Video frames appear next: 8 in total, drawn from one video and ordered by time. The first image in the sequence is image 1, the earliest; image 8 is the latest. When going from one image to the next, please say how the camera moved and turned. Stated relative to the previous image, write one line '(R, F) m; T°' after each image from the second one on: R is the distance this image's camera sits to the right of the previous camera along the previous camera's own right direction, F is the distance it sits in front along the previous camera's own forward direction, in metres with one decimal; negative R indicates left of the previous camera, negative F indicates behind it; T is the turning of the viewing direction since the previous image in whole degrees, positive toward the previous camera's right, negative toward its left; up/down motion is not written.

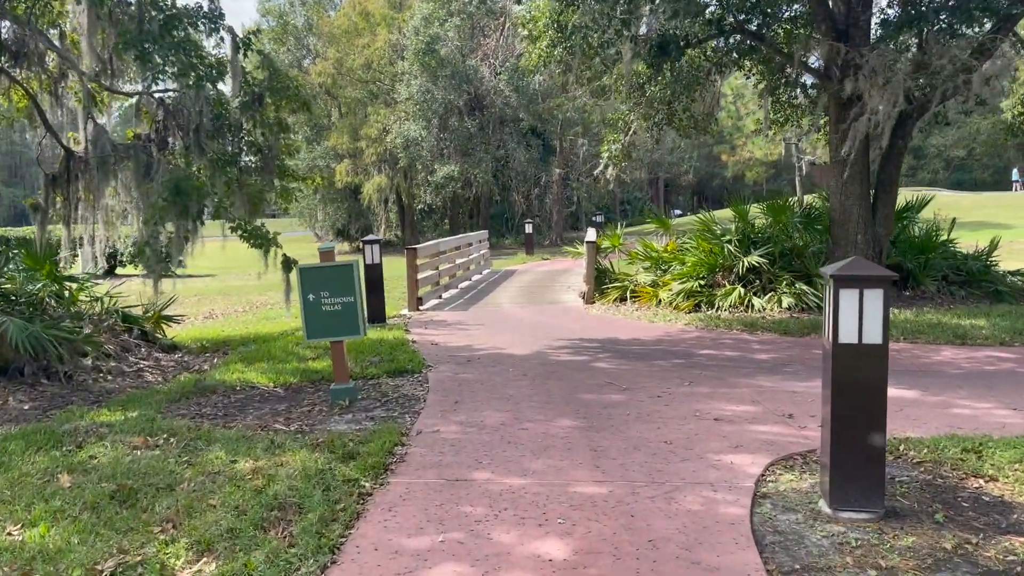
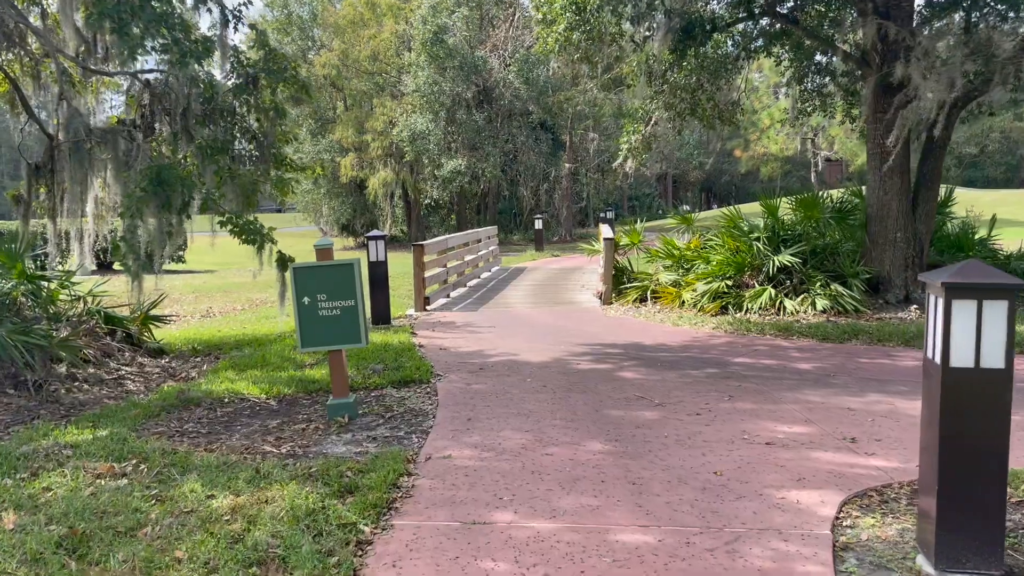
(-0.1, +0.7) m; 0°
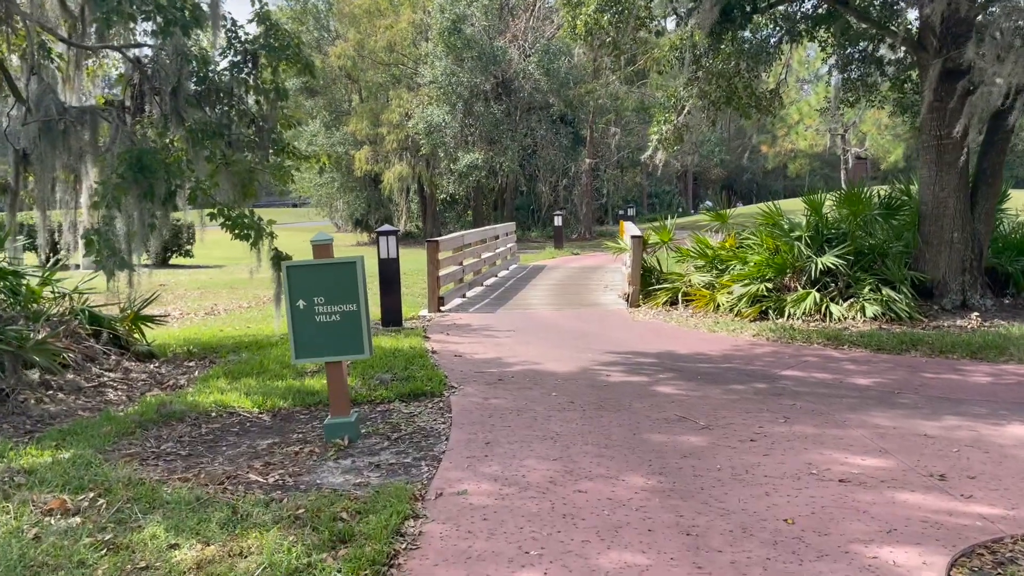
(-0.1, +0.8) m; -1°
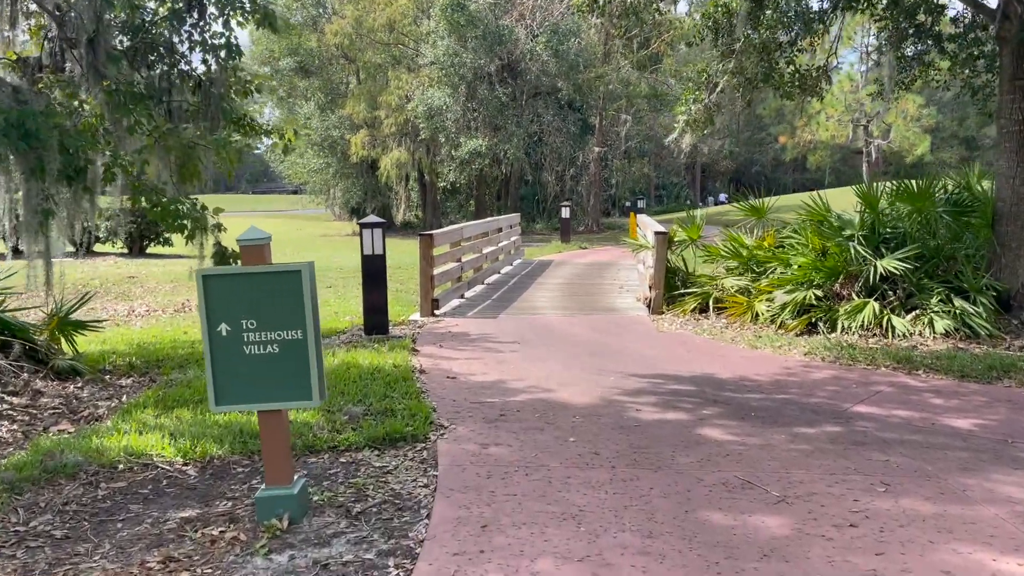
(0.0, +1.4) m; 0°
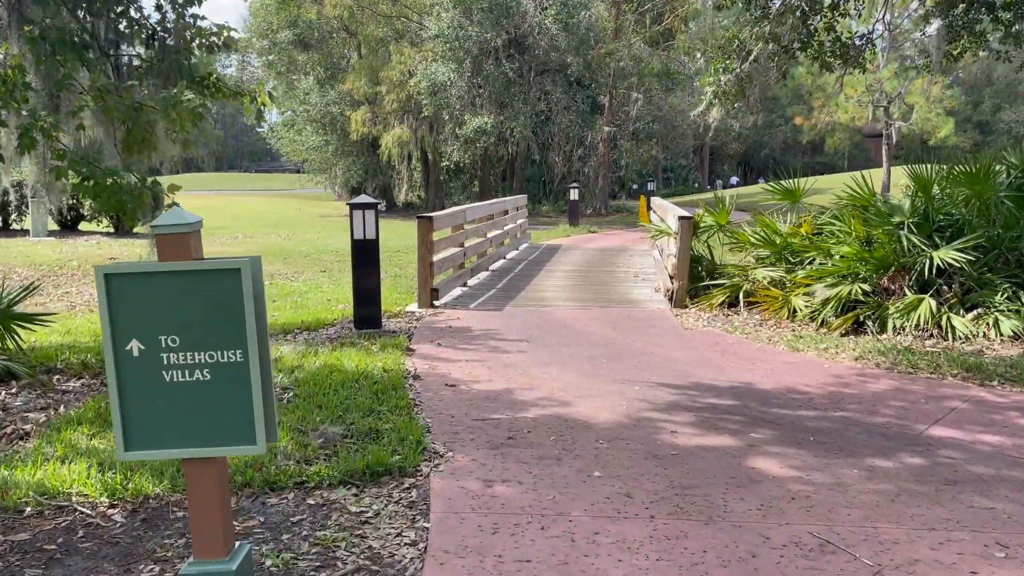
(0.0, +0.9) m; 0°
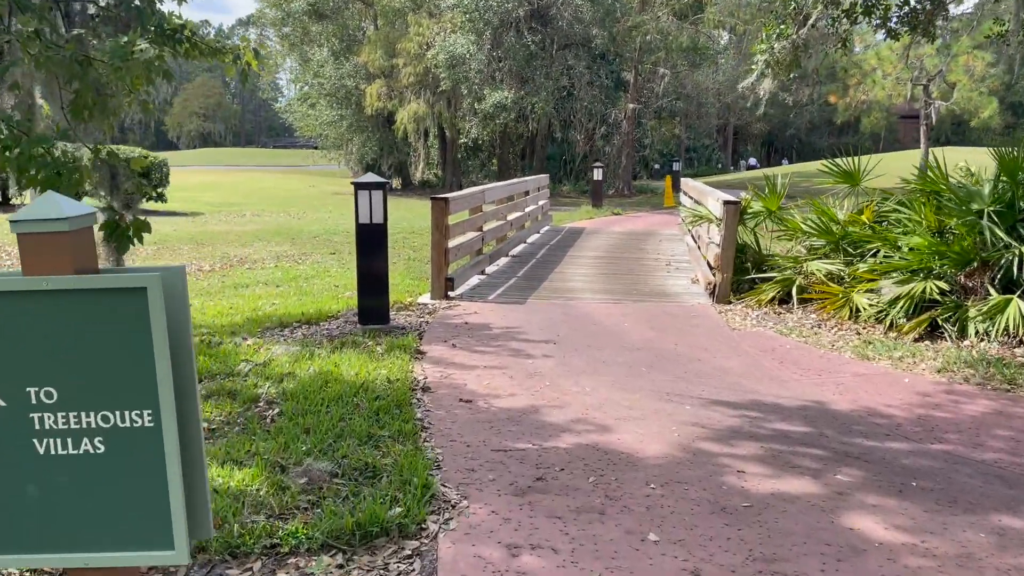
(-0.1, +0.9) m; -1°
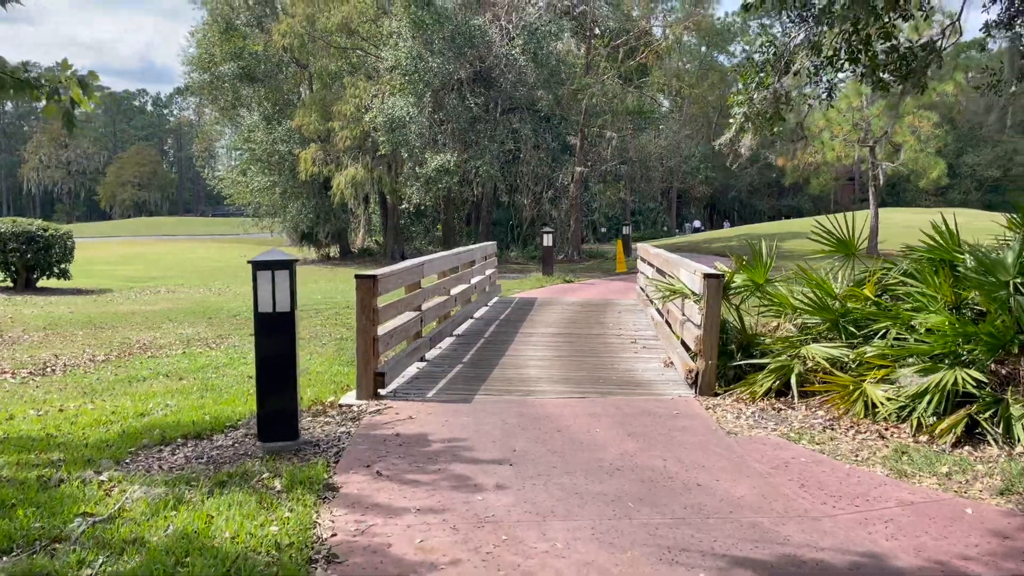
(0.0, +1.3) m; +4°
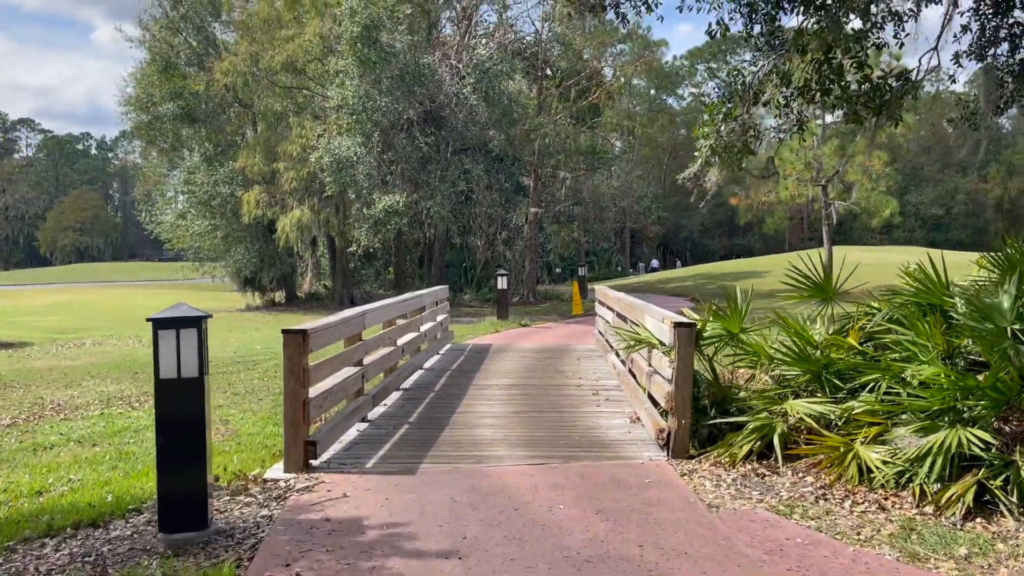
(0.0, +0.7) m; +3°
